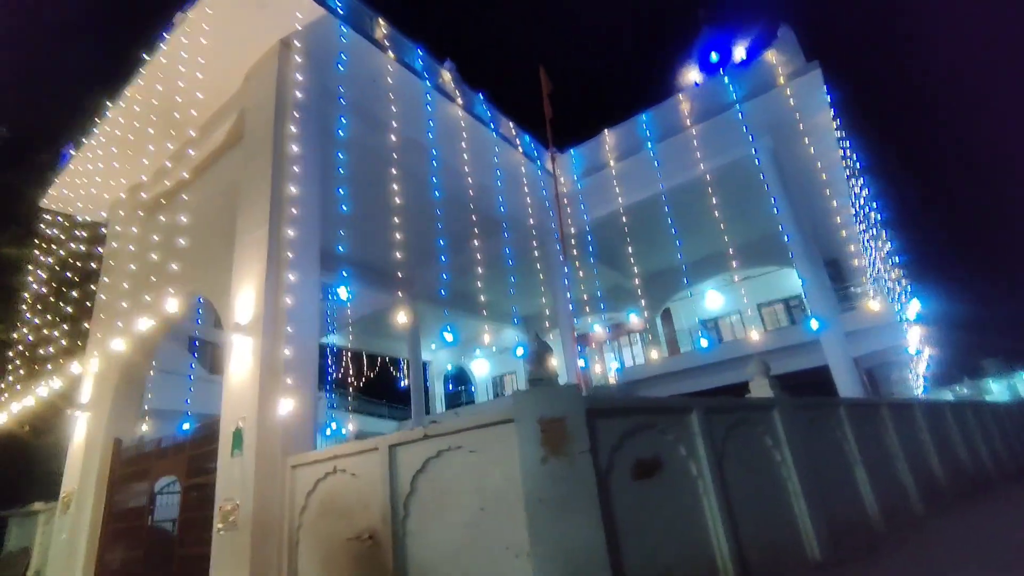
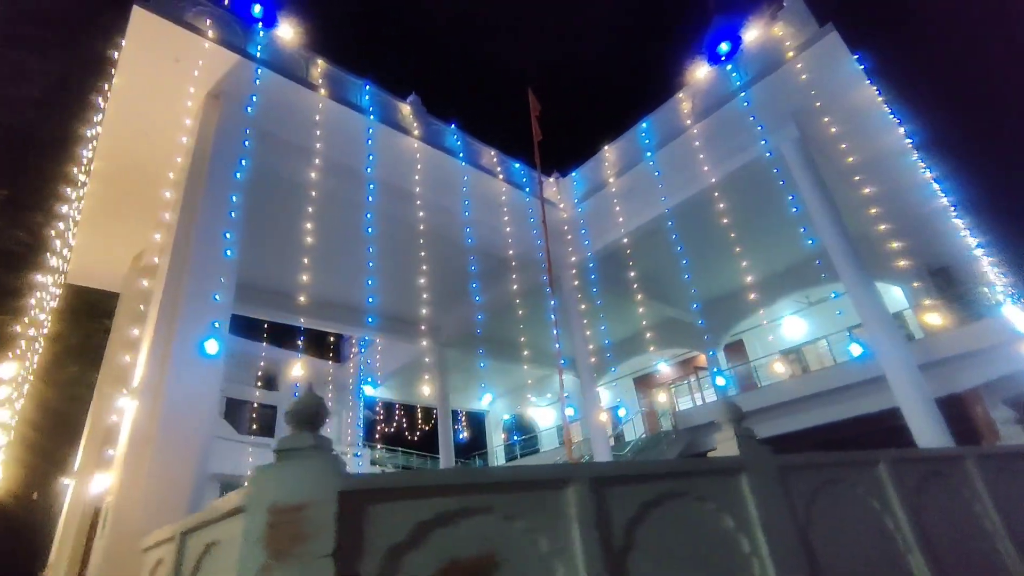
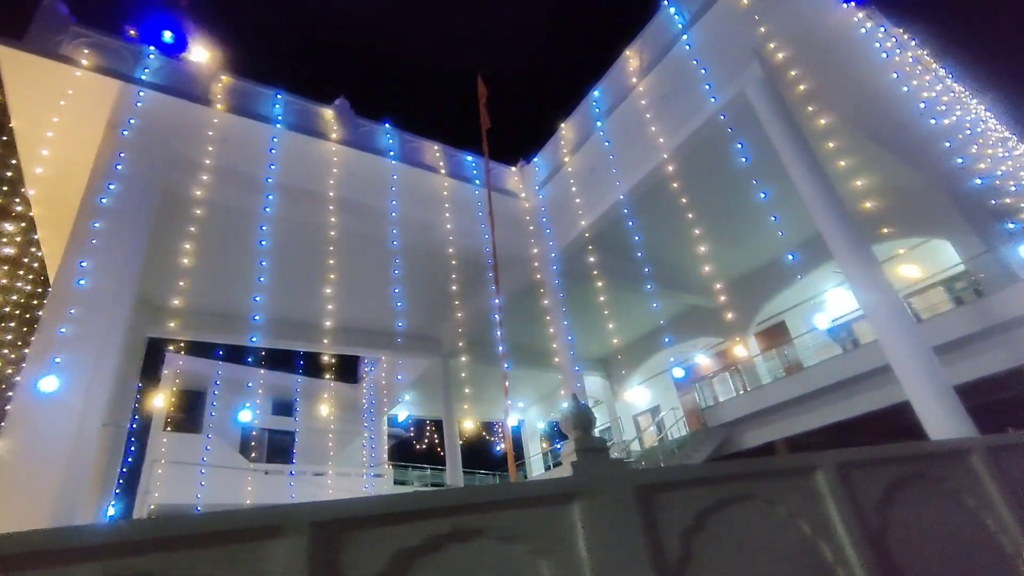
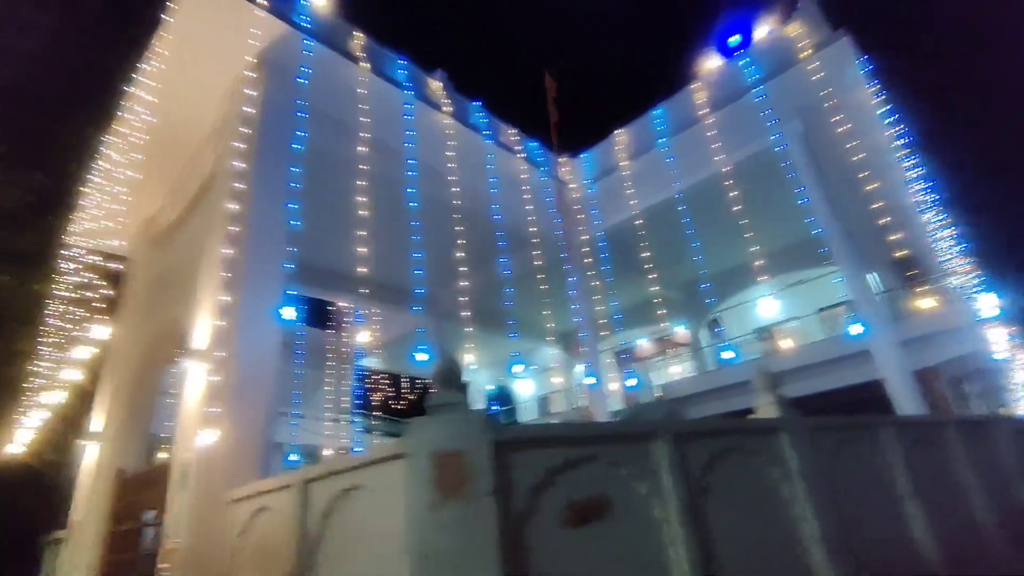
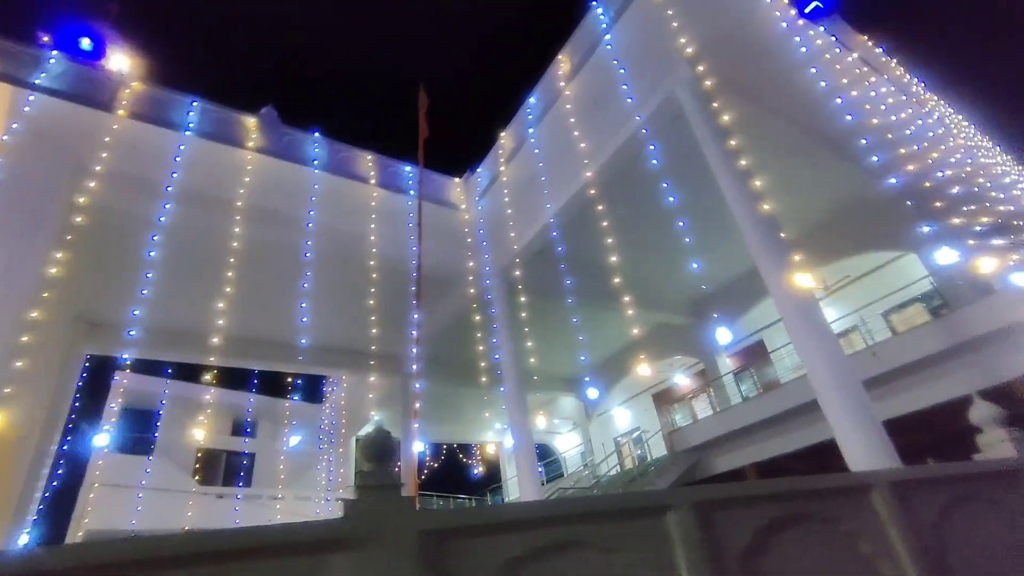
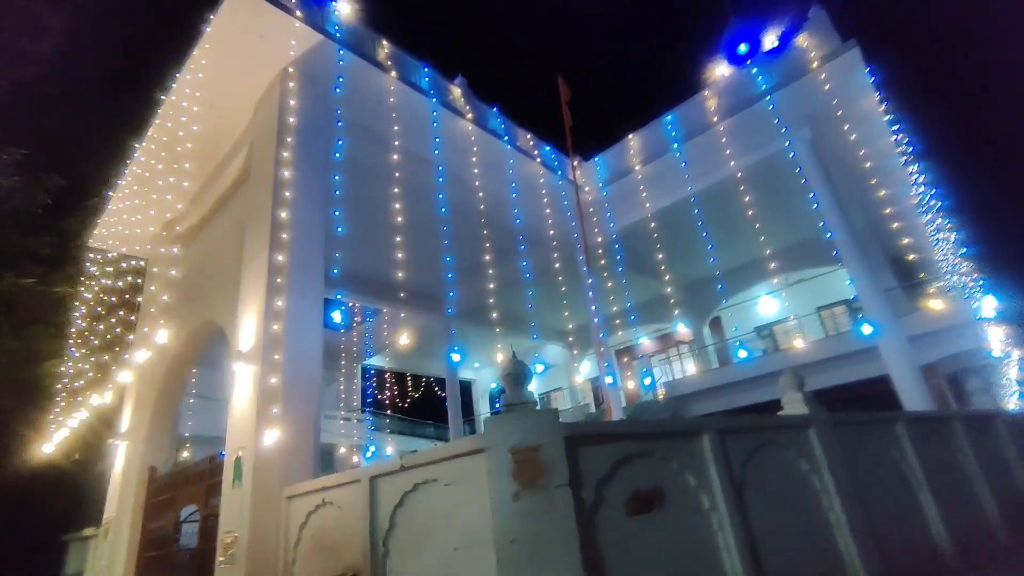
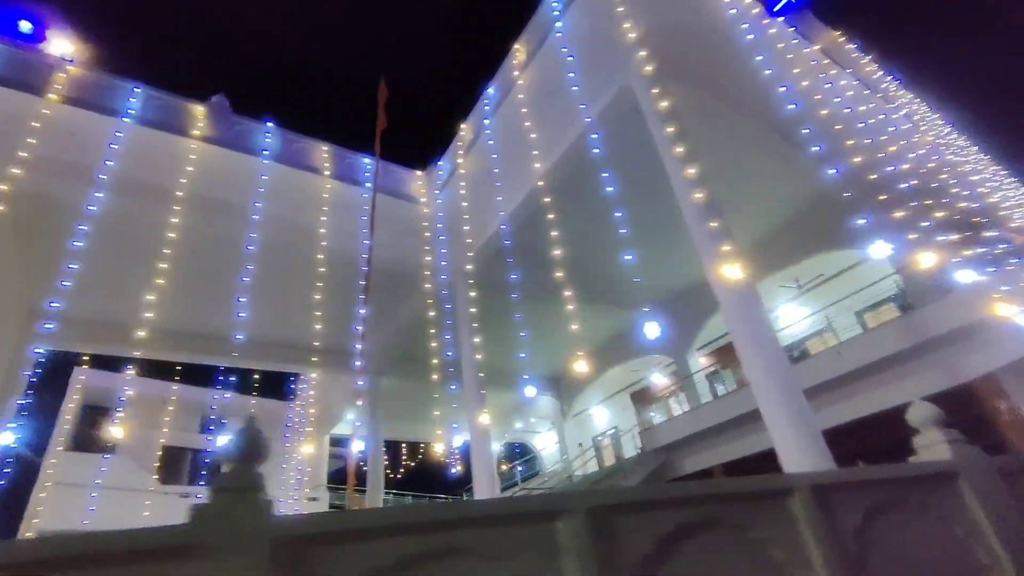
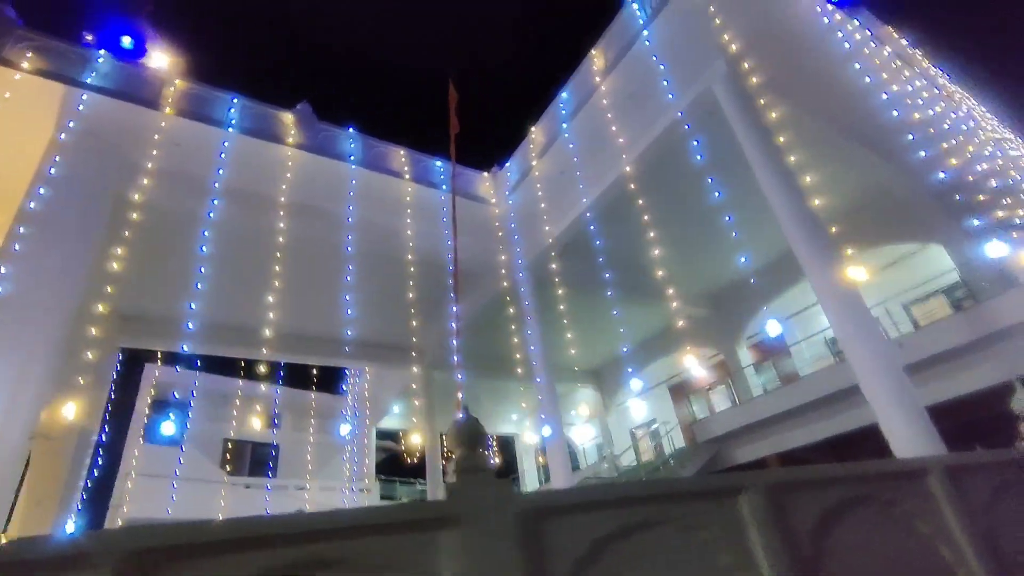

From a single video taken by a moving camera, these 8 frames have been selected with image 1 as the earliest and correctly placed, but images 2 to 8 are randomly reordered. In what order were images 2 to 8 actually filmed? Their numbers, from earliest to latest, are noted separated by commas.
6, 4, 2, 3, 8, 5, 7
